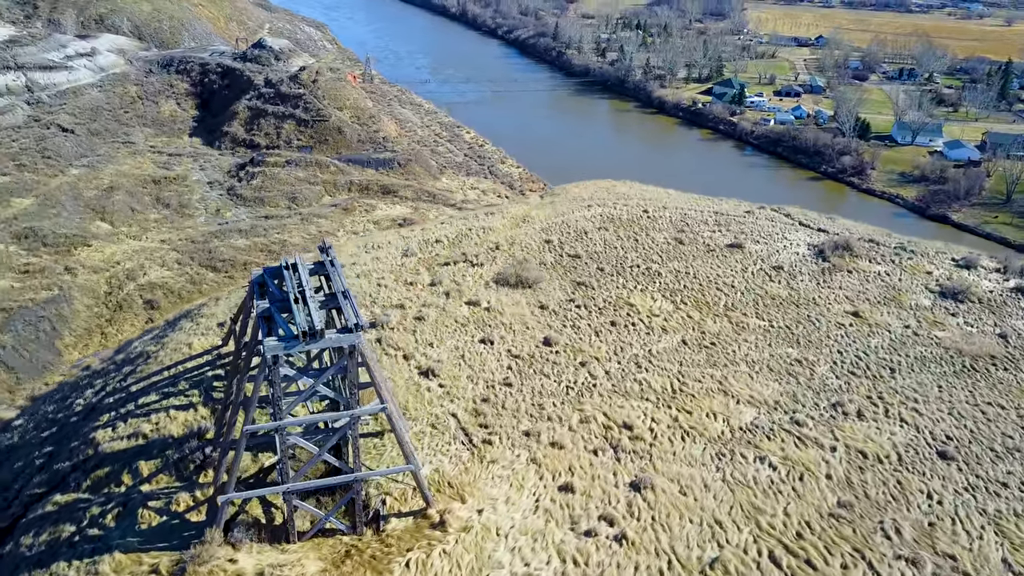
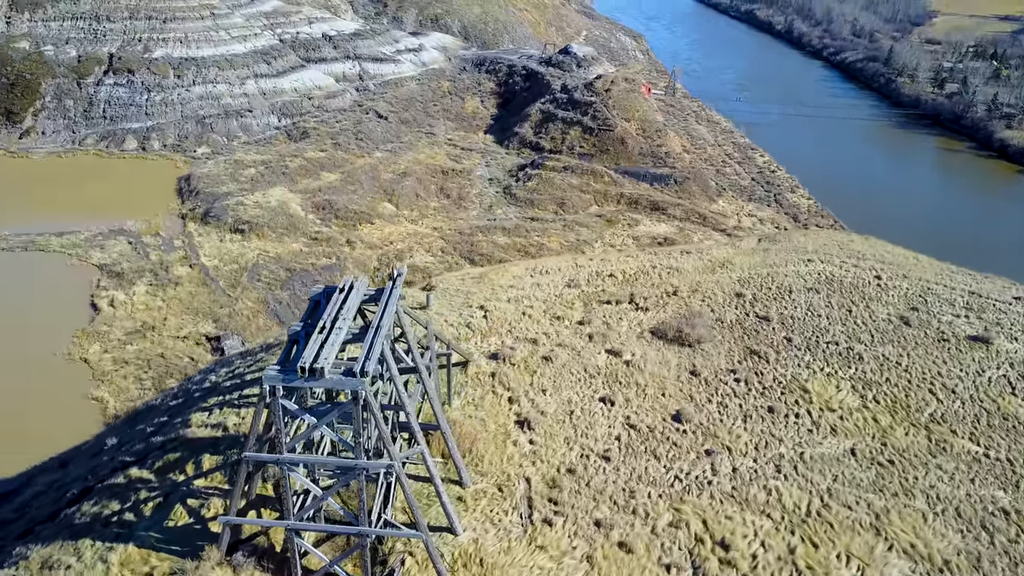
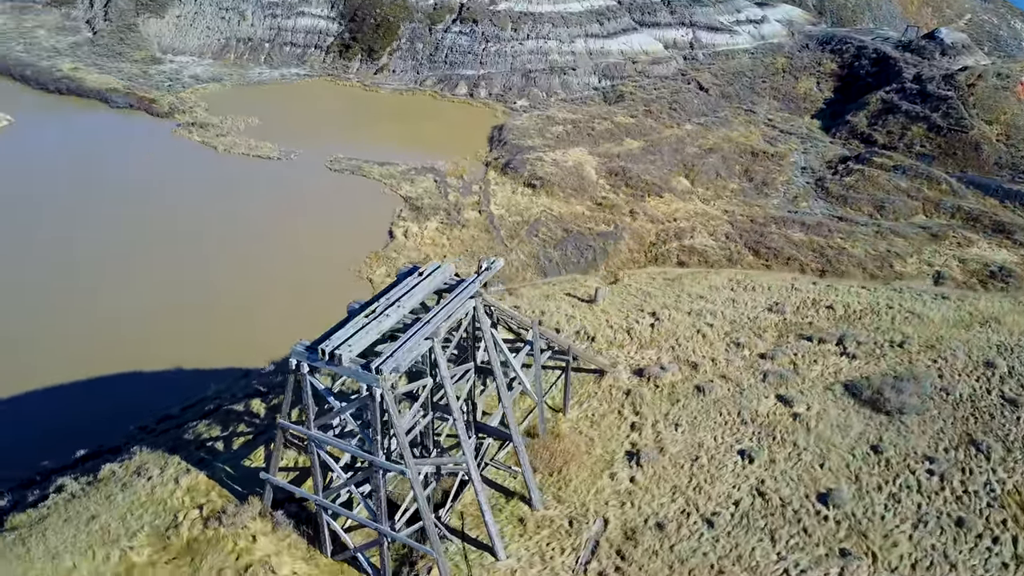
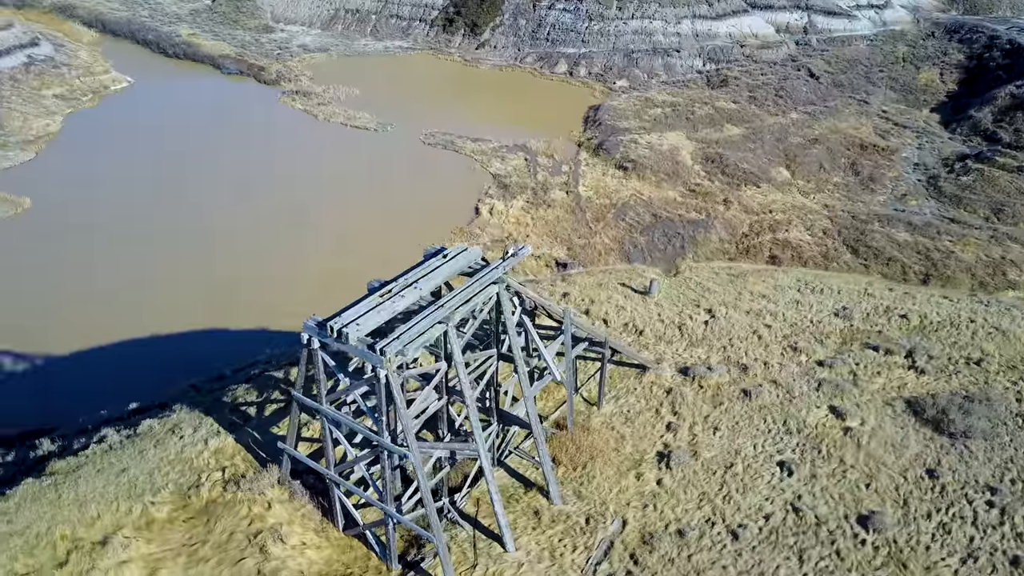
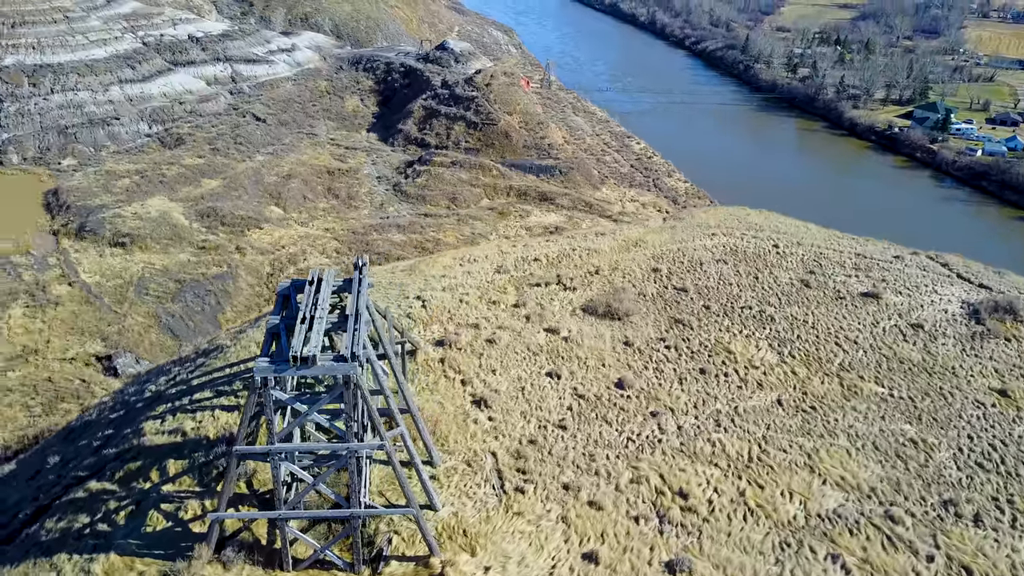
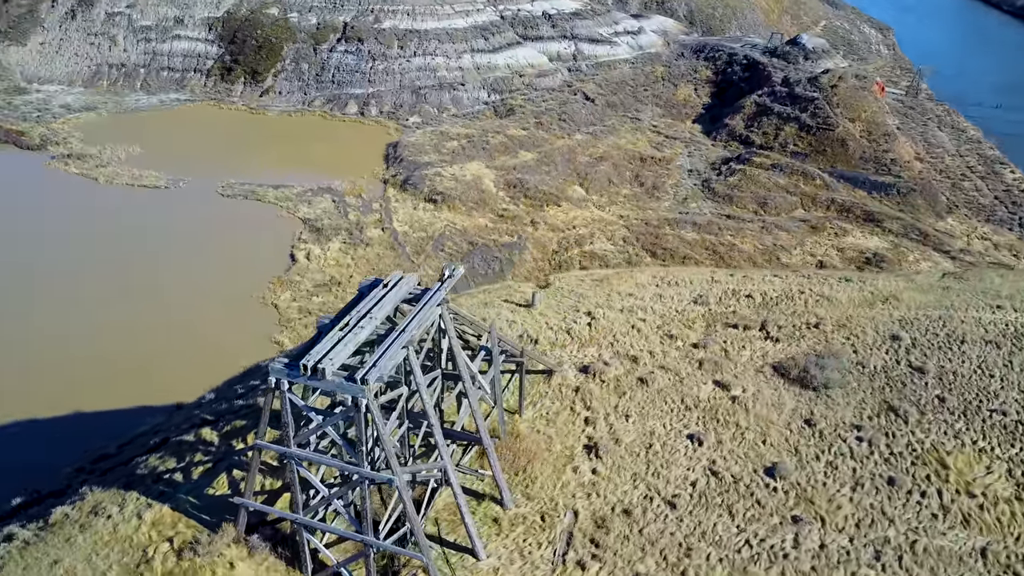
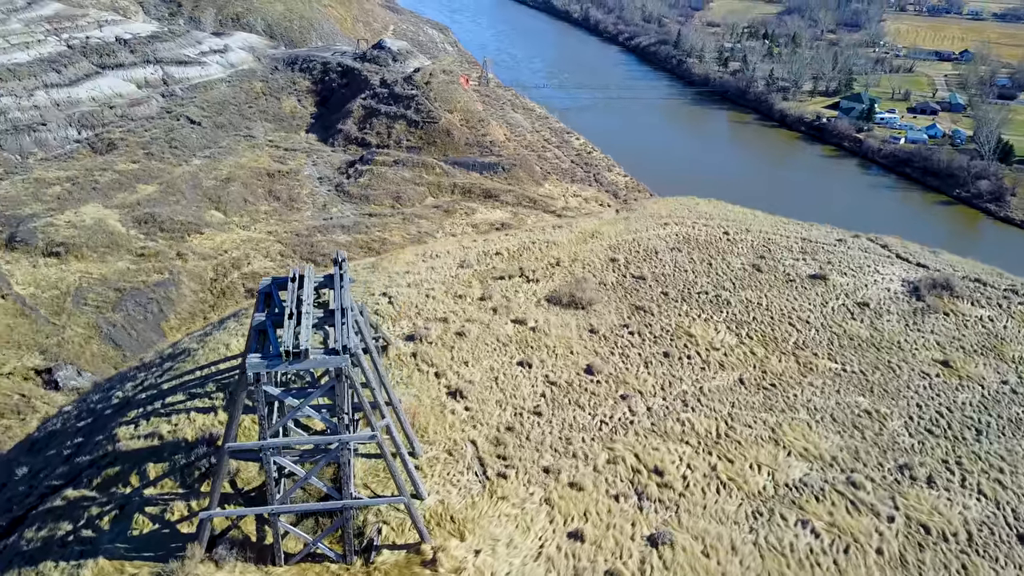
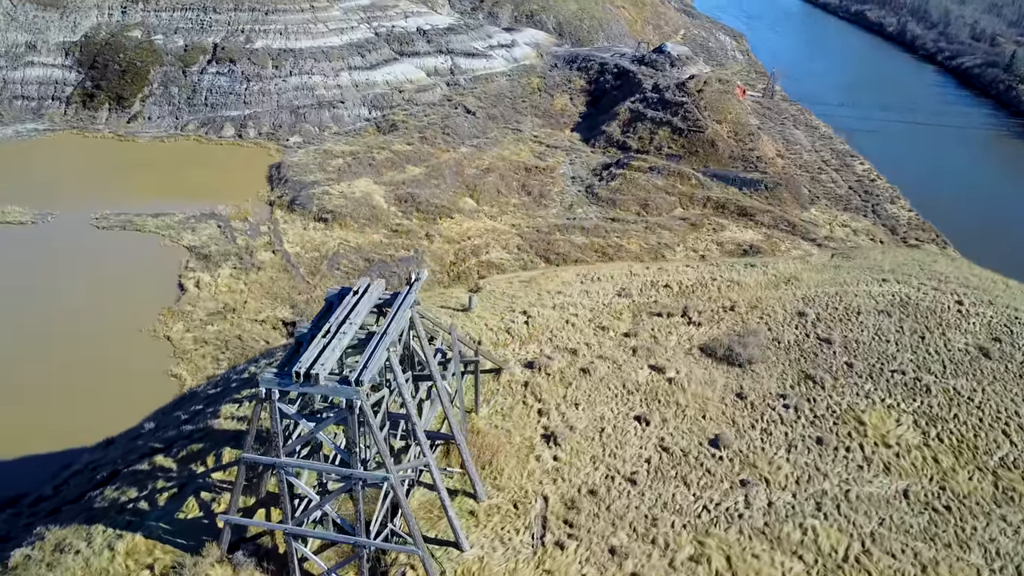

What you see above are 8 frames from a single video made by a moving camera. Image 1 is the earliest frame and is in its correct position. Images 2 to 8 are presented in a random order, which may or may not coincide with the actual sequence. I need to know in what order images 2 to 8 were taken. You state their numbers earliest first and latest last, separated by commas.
7, 5, 2, 8, 6, 3, 4
